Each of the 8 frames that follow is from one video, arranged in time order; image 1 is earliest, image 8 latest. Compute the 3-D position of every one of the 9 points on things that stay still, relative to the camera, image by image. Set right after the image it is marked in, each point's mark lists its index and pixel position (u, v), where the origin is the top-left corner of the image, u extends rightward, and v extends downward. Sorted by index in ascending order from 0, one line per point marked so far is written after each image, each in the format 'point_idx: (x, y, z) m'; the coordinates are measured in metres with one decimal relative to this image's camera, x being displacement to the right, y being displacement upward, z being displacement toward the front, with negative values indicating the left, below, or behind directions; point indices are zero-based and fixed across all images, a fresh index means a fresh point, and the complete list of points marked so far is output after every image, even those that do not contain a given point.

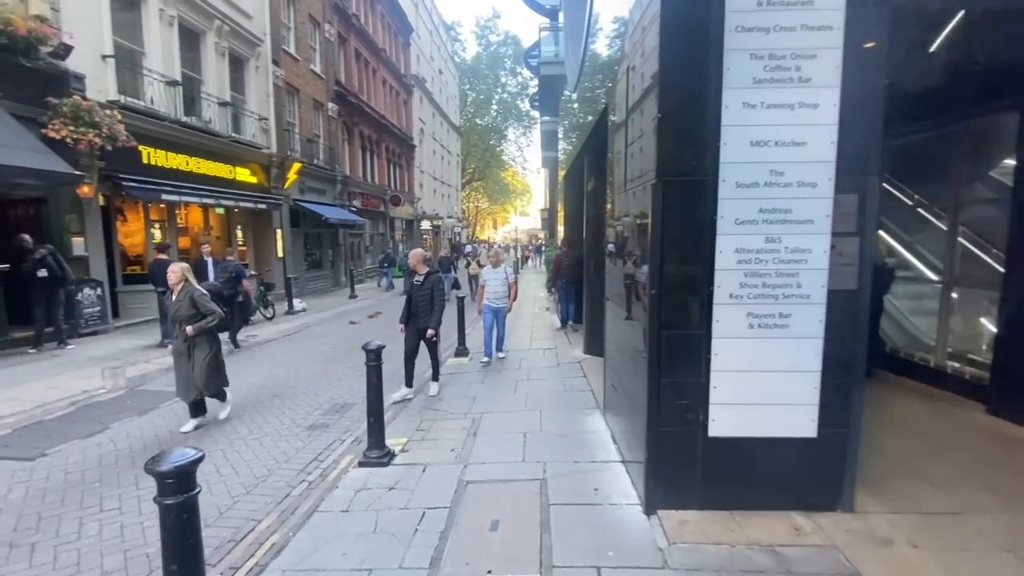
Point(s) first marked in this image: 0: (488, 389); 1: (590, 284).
0: (-0.3, -1.4, +6.7) m
1: (+1.4, +0.1, +8.5) m
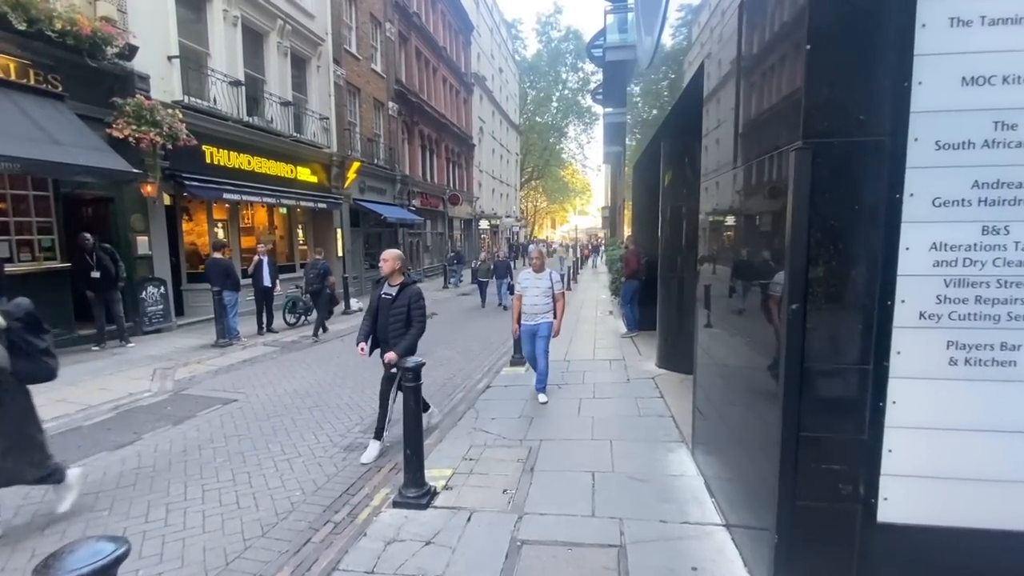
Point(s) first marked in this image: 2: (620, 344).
0: (+0.4, -1.5, +5.9) m
1: (+2.4, 0.0, +7.4) m
2: (+2.2, -1.1, +9.6) m
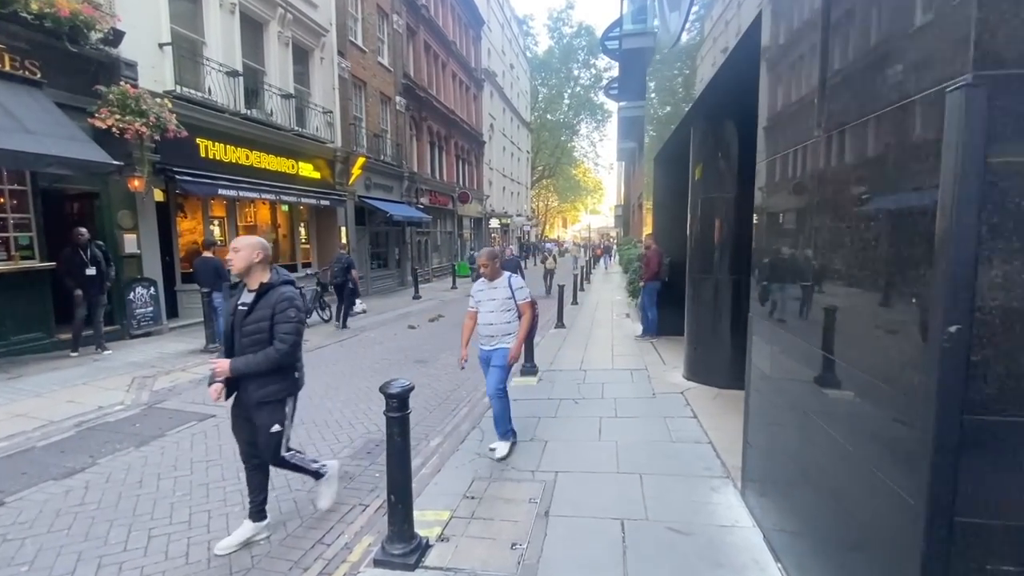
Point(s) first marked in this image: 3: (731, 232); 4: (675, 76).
0: (+0.5, -1.5, +5.1) m
1: (+2.5, 0.0, +6.6) m
2: (+2.3, -1.1, +8.8) m
3: (+2.9, +0.7, +6.2) m
4: (+2.5, +3.2, +7.3) m
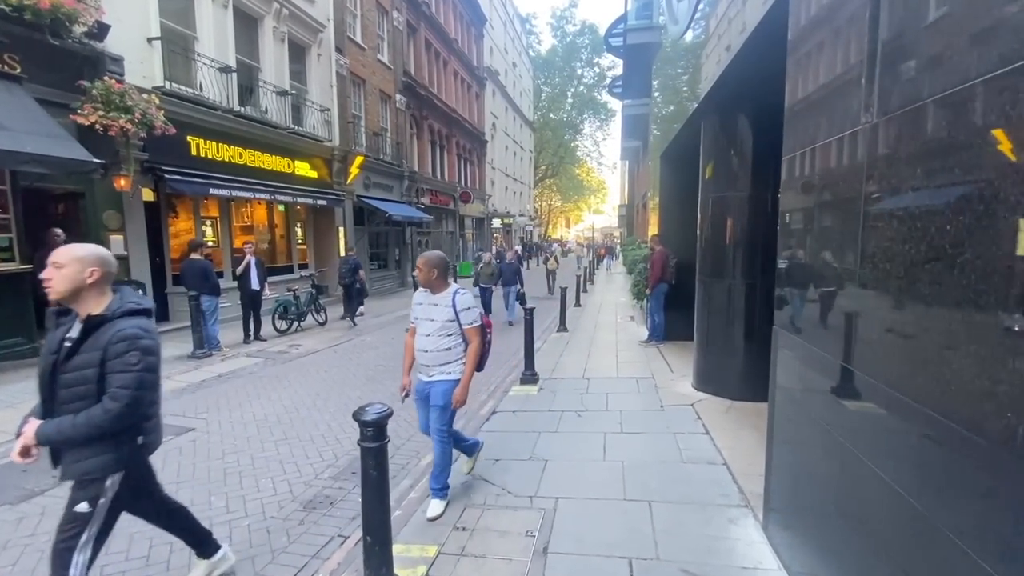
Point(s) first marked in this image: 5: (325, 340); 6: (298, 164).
0: (+0.5, -1.6, +4.7) m
1: (+2.5, -0.1, +6.2) m
2: (+2.3, -1.2, +8.4) m
3: (+2.8, +0.7, +5.8) m
4: (+2.5, +3.2, +6.9) m
5: (-3.9, -1.1, +10.1) m
6: (-6.3, +3.6, +14.0) m
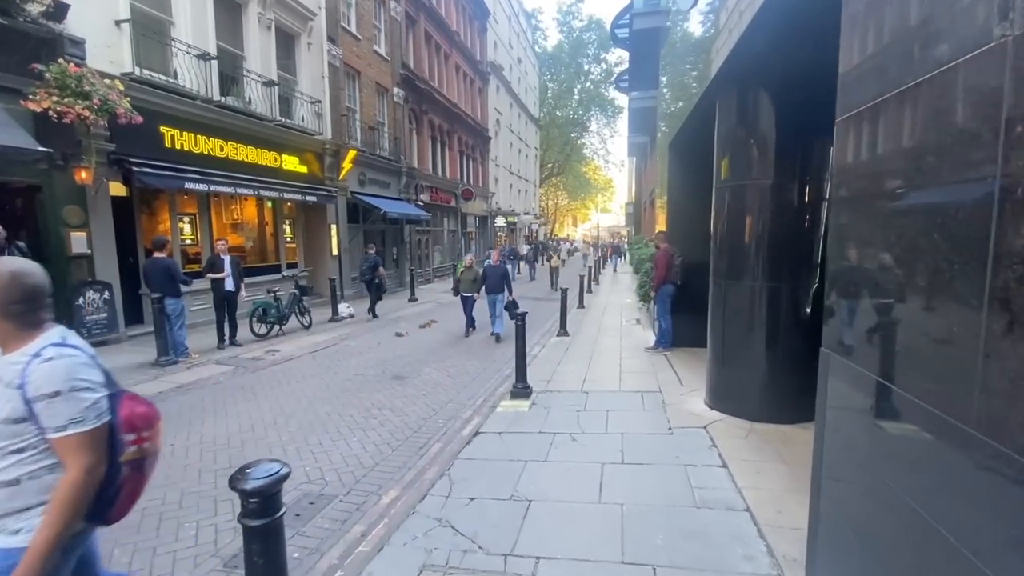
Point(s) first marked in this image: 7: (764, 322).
0: (+0.3, -1.6, +4.0) m
1: (+2.4, -0.1, +5.4) m
2: (+2.2, -1.2, +7.6) m
3: (+2.7, +0.6, +5.0) m
4: (+2.3, +3.1, +6.1) m
5: (-4.0, -1.1, +9.4) m
6: (-6.3, +3.6, +13.3) m
7: (+2.7, -0.4, +5.1) m
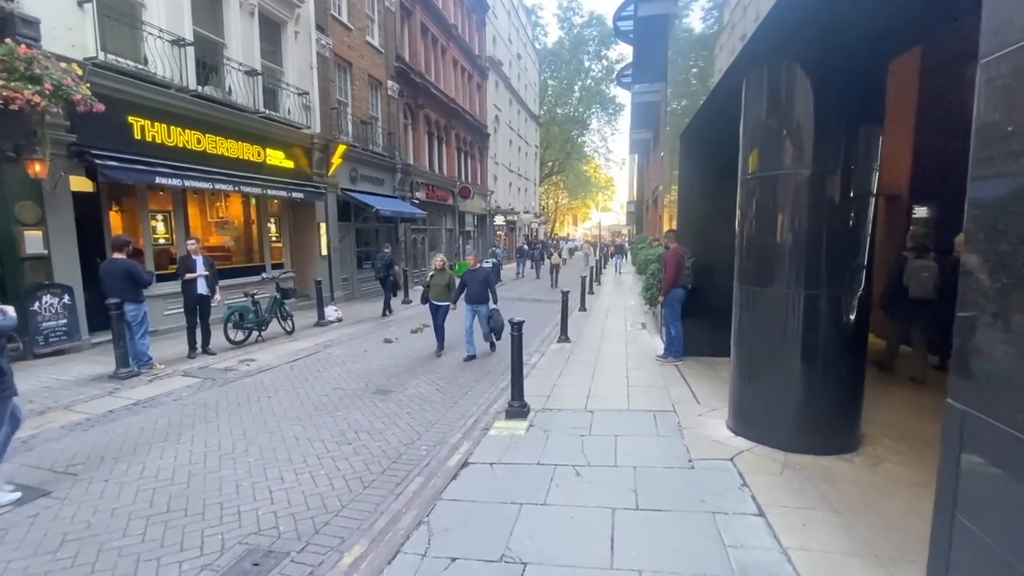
0: (+0.3, -1.7, +3.2) m
1: (+2.3, -0.2, +4.7) m
2: (+2.2, -1.3, +6.9) m
3: (+2.6, +0.6, +4.3) m
4: (+2.3, +3.1, +5.4) m
5: (-4.1, -1.2, +8.7) m
6: (-6.4, +3.6, +12.6) m
7: (+2.6, -0.4, +4.4) m
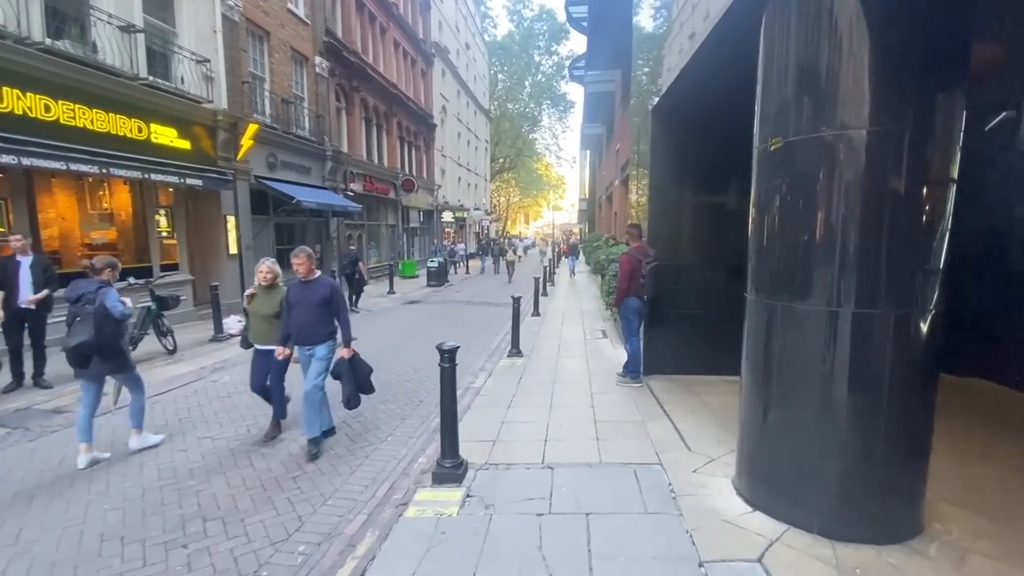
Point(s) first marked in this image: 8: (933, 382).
0: (-0.1, -1.8, +1.7) m
1: (+1.8, -0.3, +3.4) m
2: (+1.4, -1.4, +5.5) m
3: (+2.1, +0.5, +3.0) m
4: (+1.7, +3.0, +4.0) m
5: (-5.0, -1.3, +6.7) m
6: (-7.6, +3.4, +10.3) m
7: (+2.1, -0.5, +3.0) m
8: (+2.7, -0.6, +3.1) m
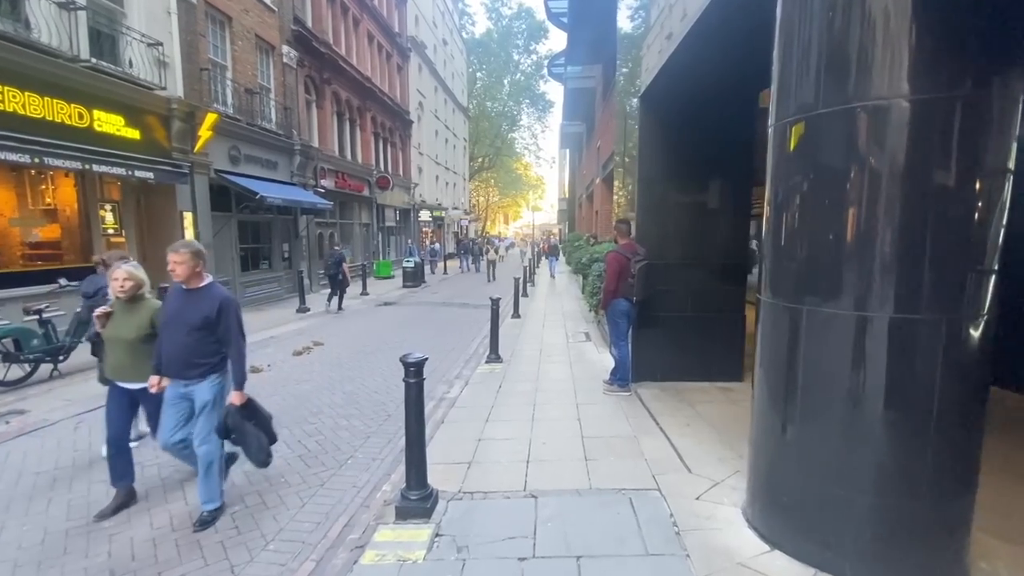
0: (-0.1, -1.8, +1.1) m
1: (+1.6, -0.3, +2.9) m
2: (+1.2, -1.4, +5.1) m
3: (+2.0, +0.5, +2.5) m
4: (+1.5, +3.0, +3.5) m
5: (-5.2, -1.3, +5.9) m
6: (-8.1, +3.4, +9.4) m
7: (+2.0, -0.5, +2.6) m
8: (+2.5, -0.6, +2.6) m
